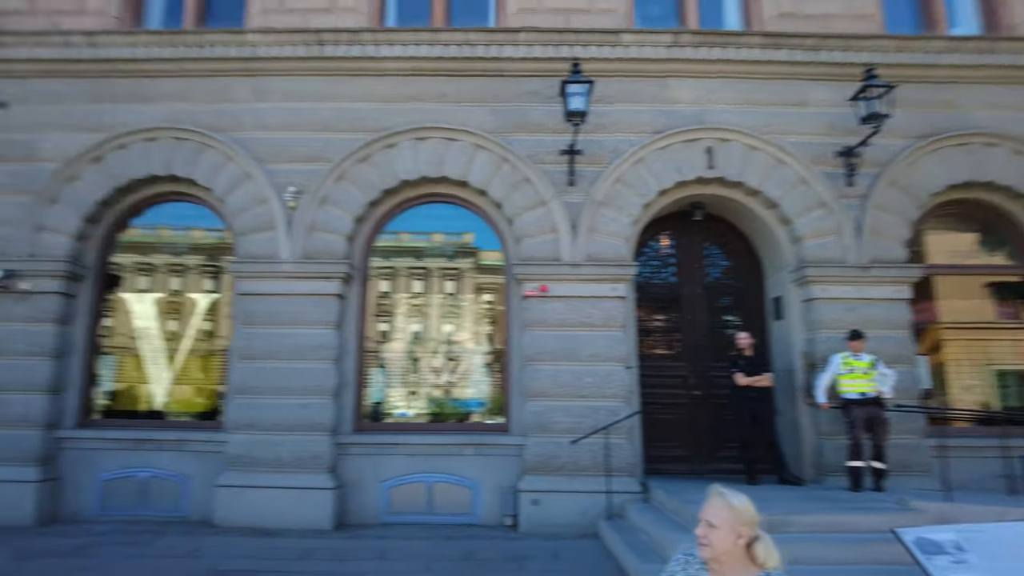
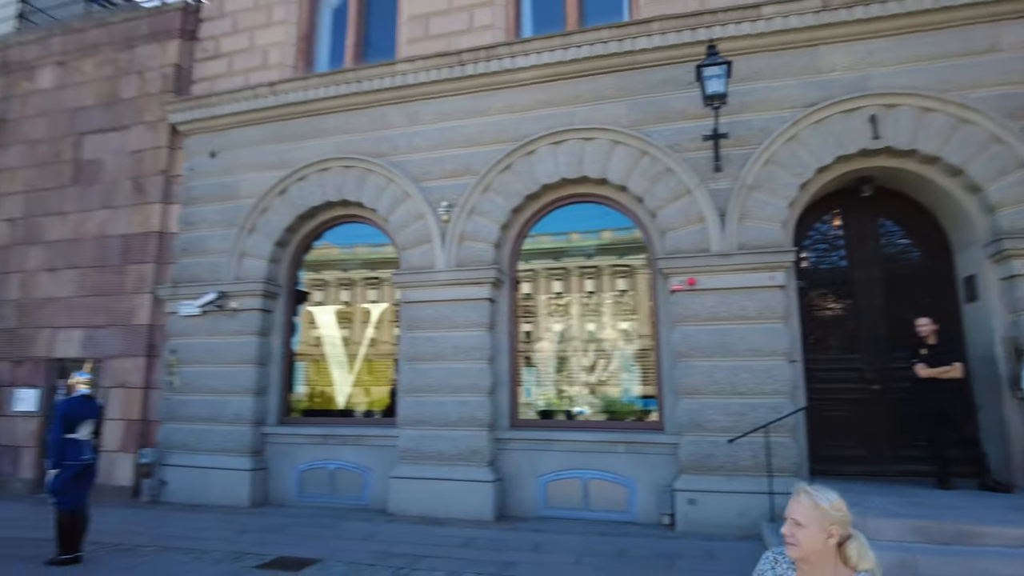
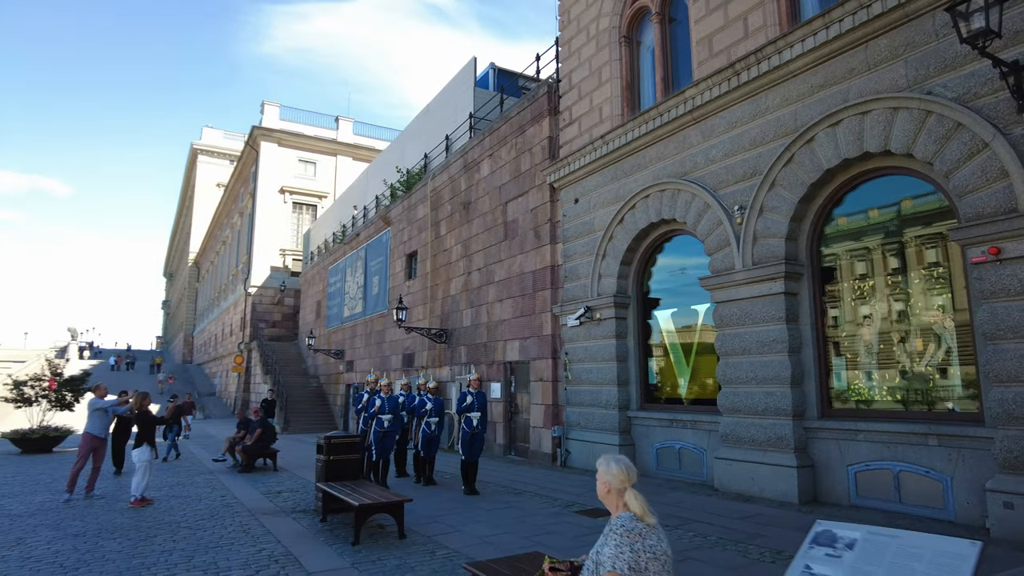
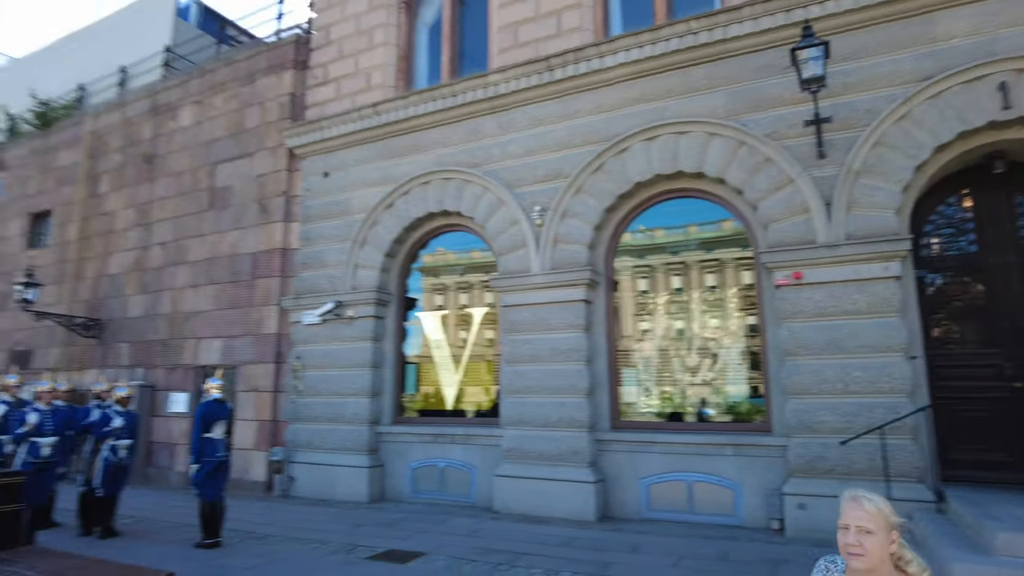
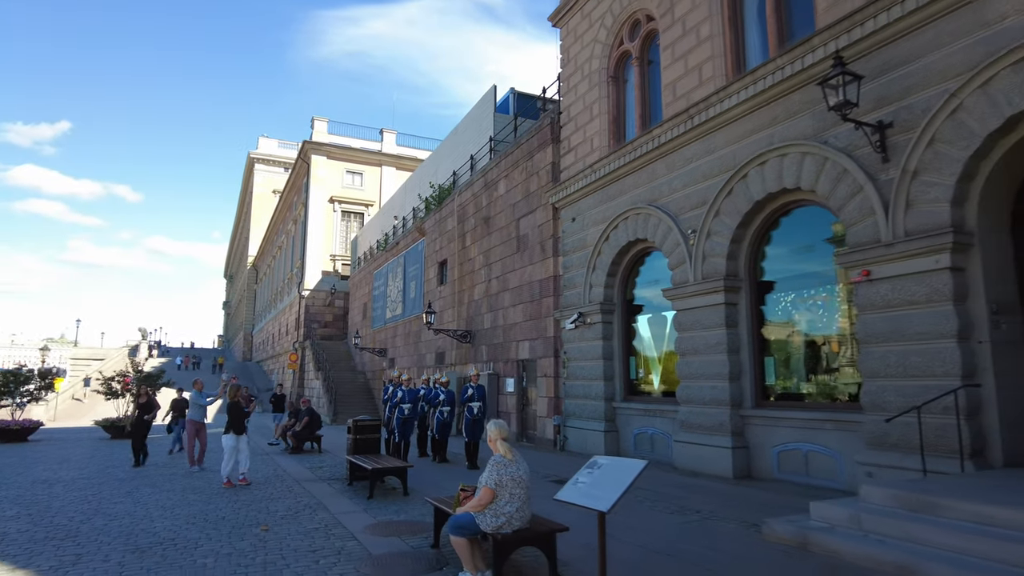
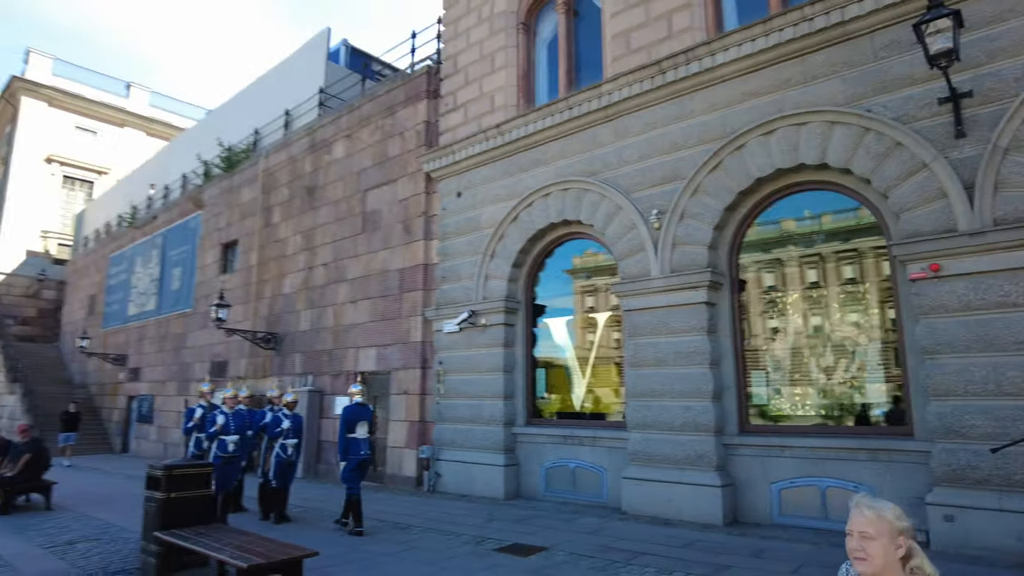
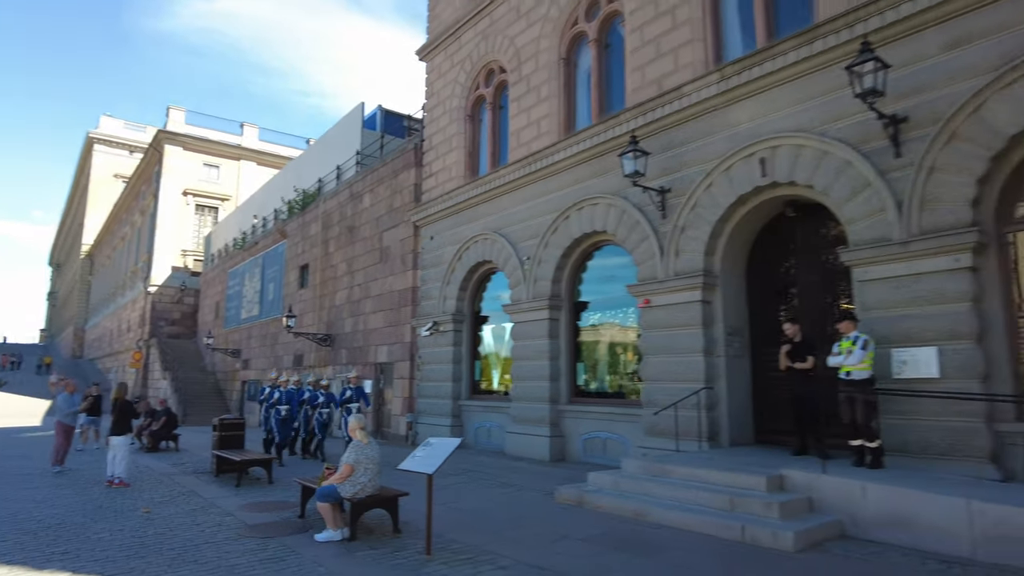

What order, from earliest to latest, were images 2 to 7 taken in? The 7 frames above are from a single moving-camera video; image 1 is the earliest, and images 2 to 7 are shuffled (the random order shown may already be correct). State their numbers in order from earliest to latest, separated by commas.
2, 4, 6, 3, 5, 7
